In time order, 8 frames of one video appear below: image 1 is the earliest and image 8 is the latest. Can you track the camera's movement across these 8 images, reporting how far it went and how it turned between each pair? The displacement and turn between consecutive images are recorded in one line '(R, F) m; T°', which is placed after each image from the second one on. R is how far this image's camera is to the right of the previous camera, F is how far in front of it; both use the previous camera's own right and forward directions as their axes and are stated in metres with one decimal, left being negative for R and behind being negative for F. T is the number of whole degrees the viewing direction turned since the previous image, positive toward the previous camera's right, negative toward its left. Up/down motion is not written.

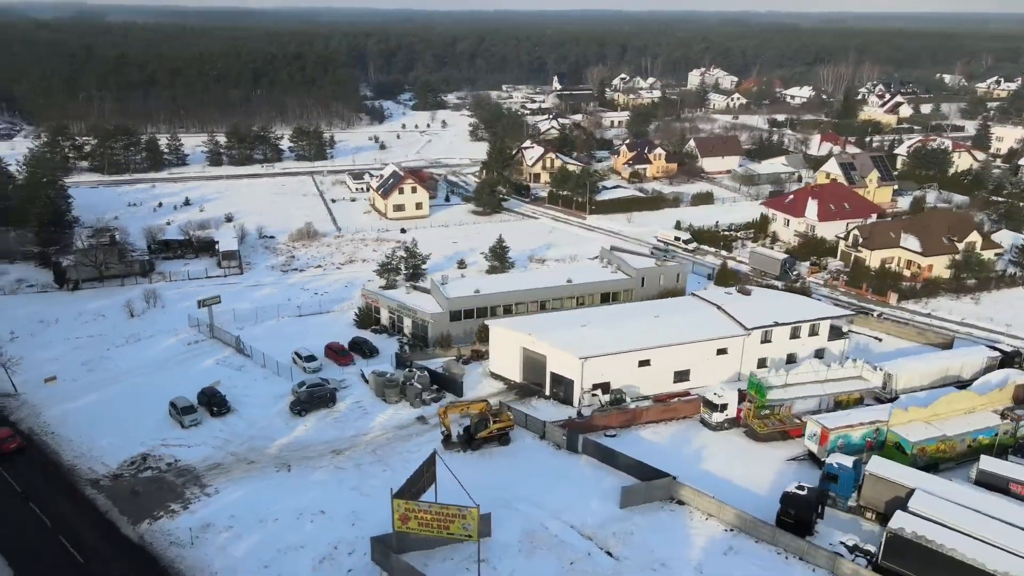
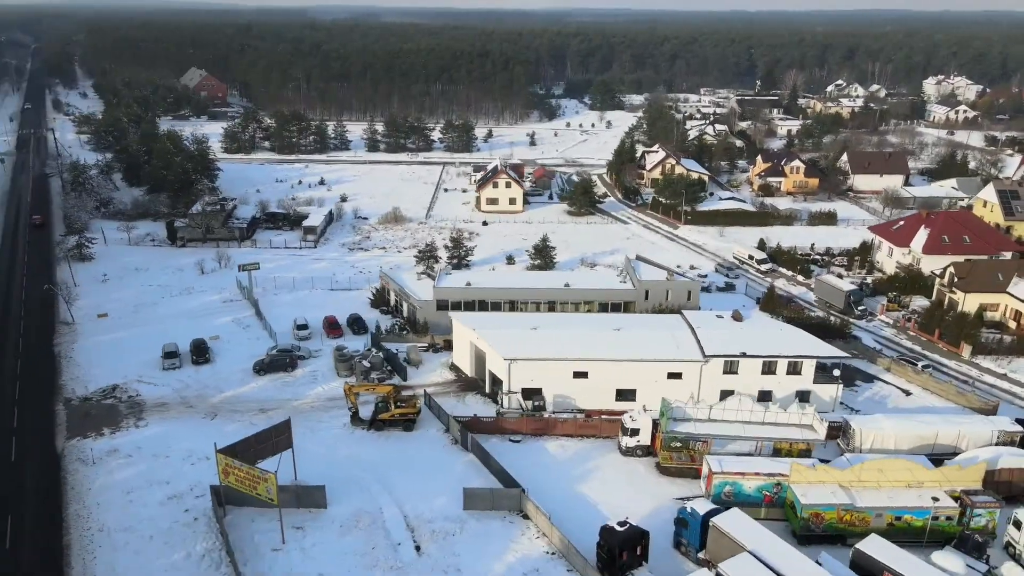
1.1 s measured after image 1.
(+8.8, +1.3) m; -17°
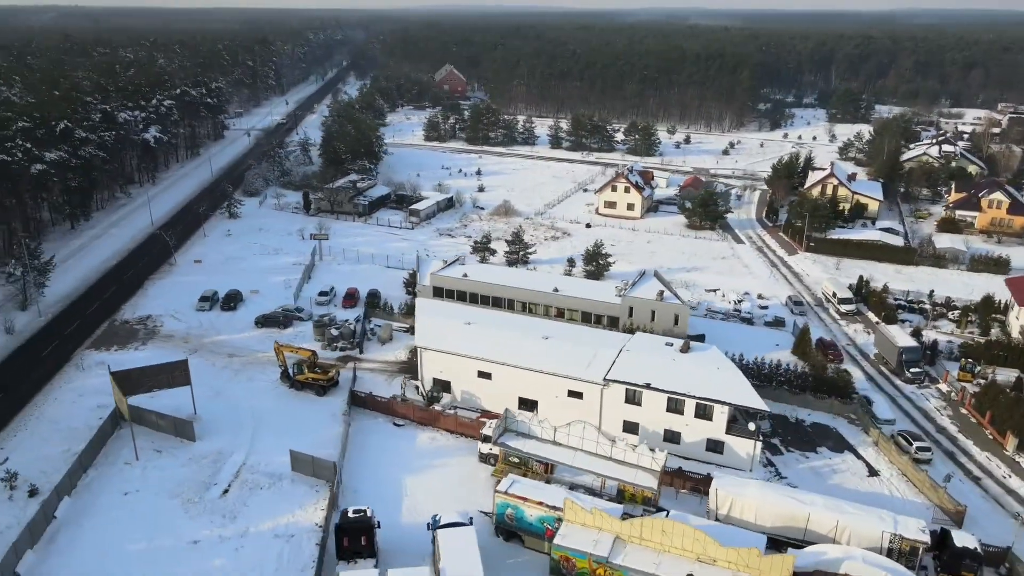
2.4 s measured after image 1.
(+11.0, +2.0) m; -22°
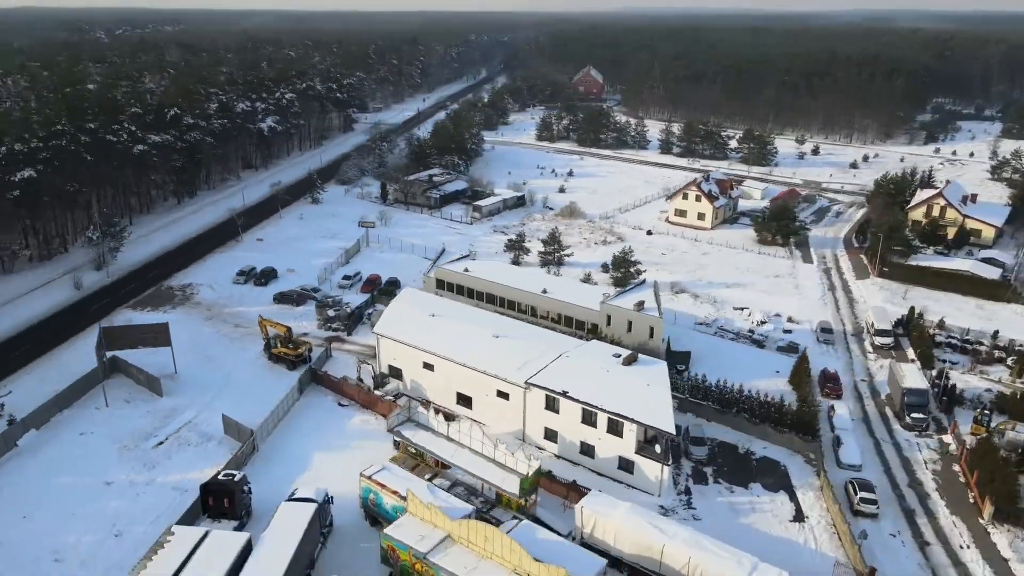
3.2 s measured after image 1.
(+6.7, +0.8) m; -13°
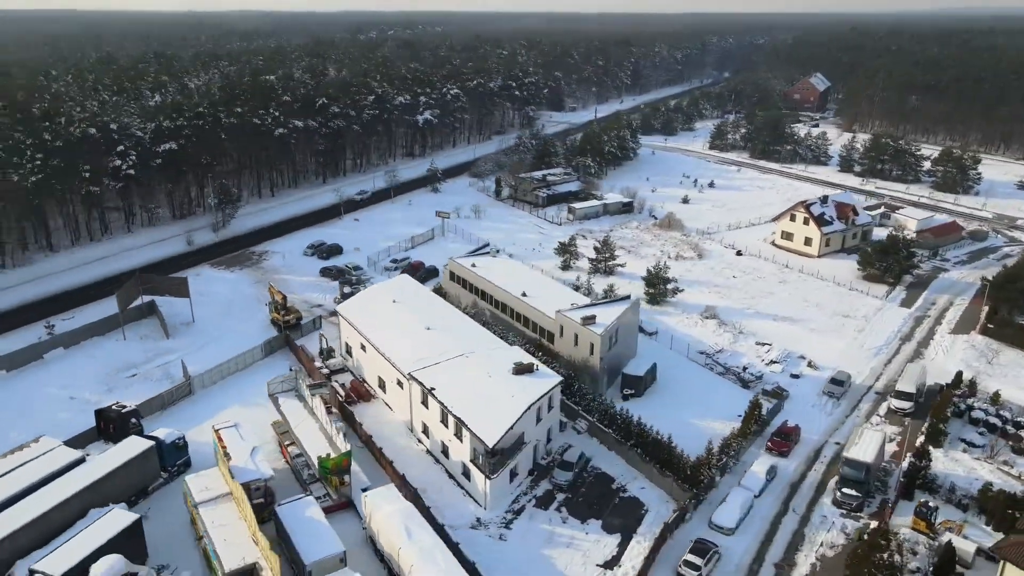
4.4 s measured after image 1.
(+10.0, +1.7) m; -19°
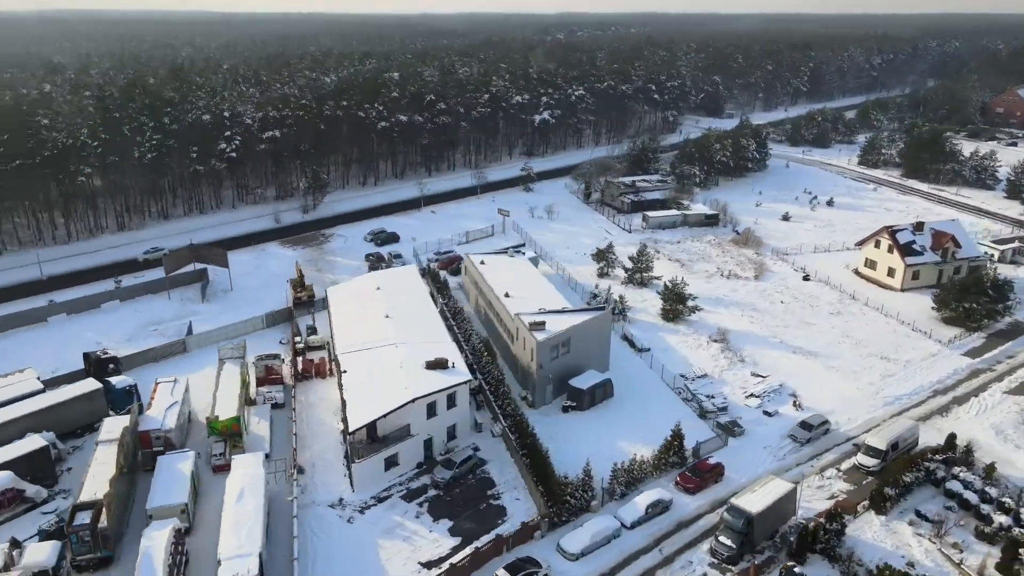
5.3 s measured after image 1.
(+7.8, +1.0) m; -15°
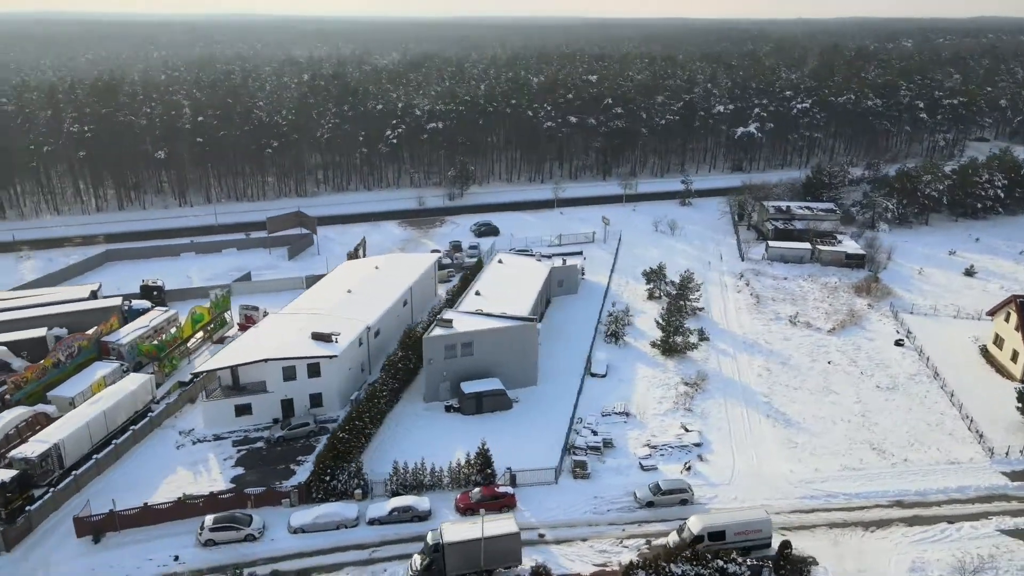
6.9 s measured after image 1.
(+13.0, +3.0) m; -26°
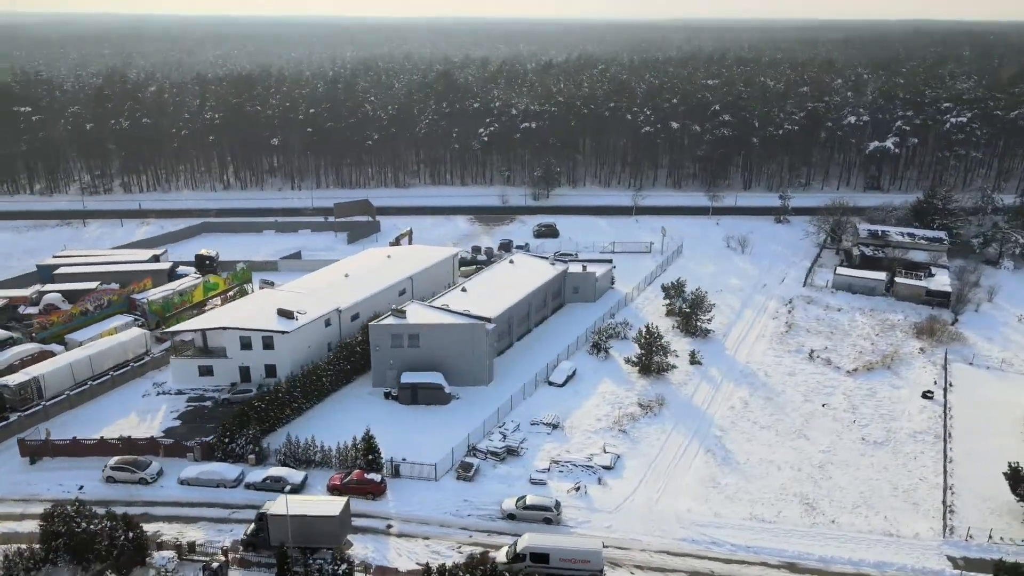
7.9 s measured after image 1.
(+7.9, +1.1) m; -15°
